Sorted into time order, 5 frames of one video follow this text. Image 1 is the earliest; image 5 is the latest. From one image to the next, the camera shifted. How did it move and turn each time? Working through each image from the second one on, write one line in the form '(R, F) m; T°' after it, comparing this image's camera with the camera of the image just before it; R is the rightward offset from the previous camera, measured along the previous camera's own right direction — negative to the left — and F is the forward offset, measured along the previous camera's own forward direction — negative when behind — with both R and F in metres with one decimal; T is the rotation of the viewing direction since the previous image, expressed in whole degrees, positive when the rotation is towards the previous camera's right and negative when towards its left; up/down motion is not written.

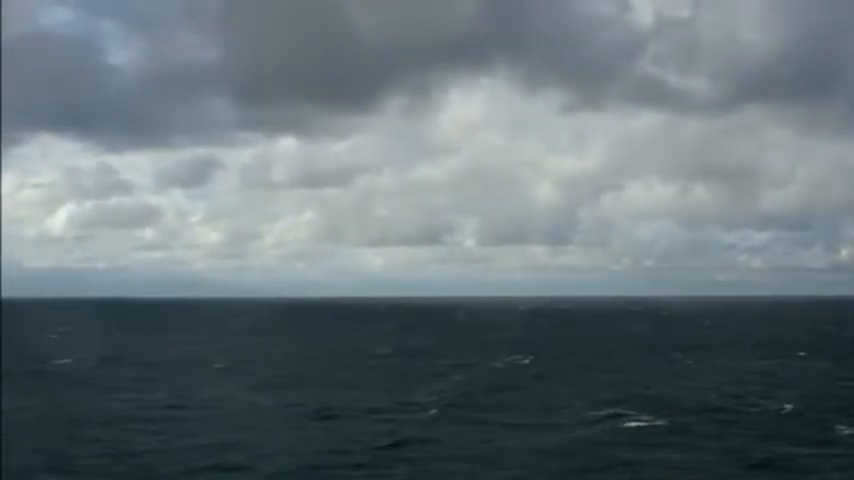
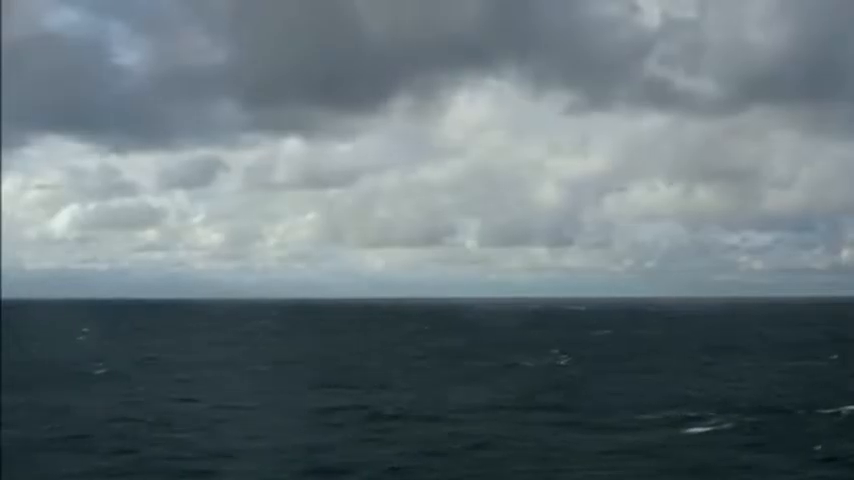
(-0.4, +0.1) m; 0°
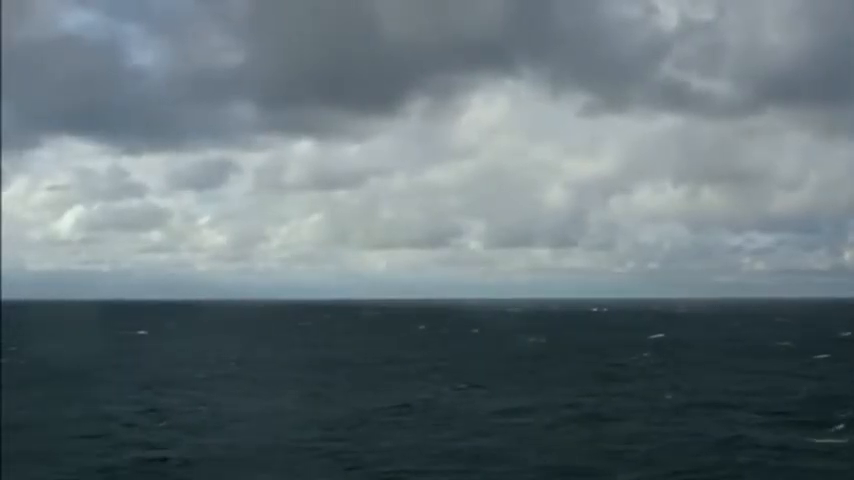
(+0.7, -1.0) m; 0°
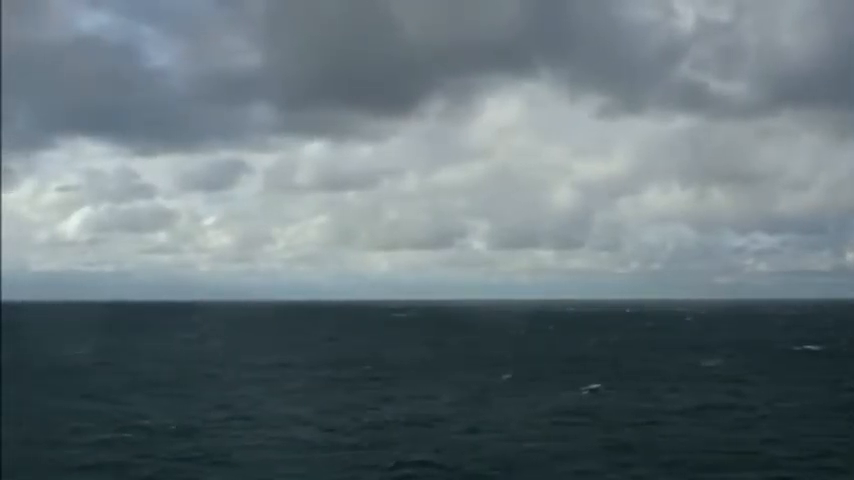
(-0.2, +0.3) m; 0°
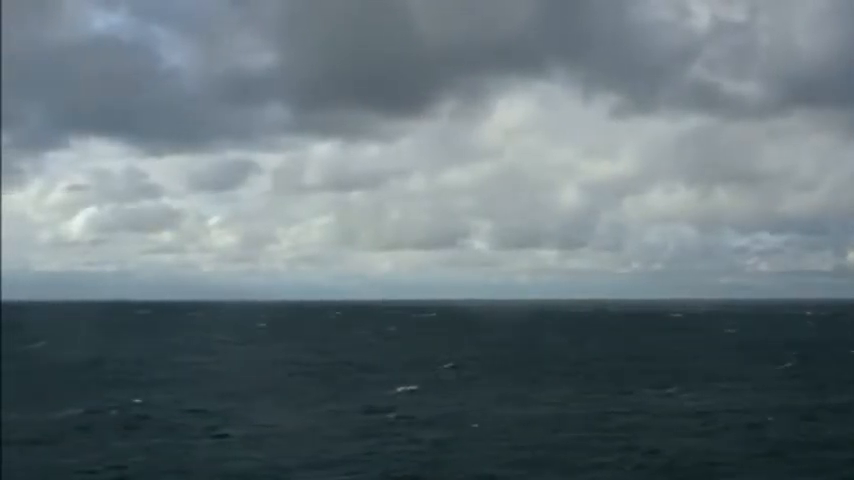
(+0.2, -0.3) m; 0°
